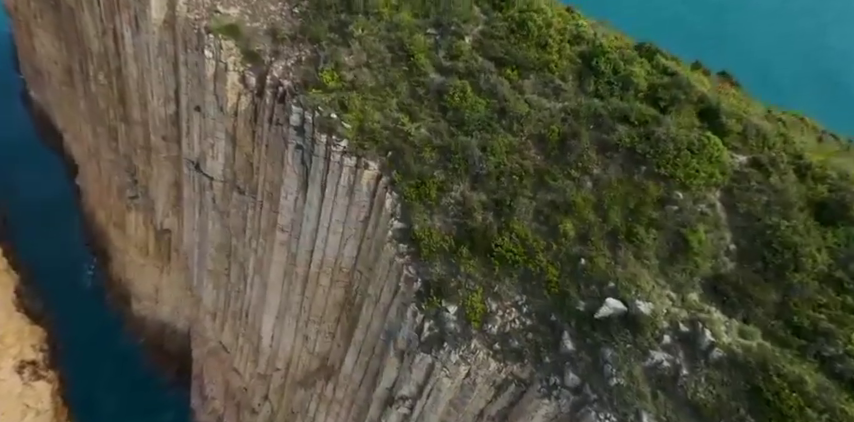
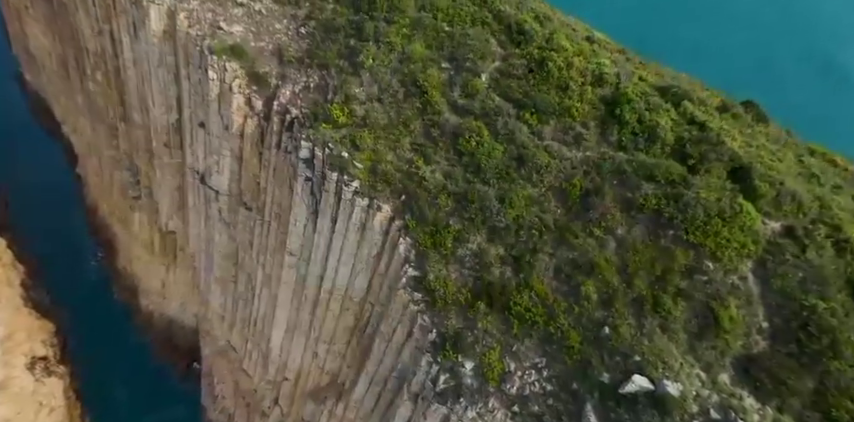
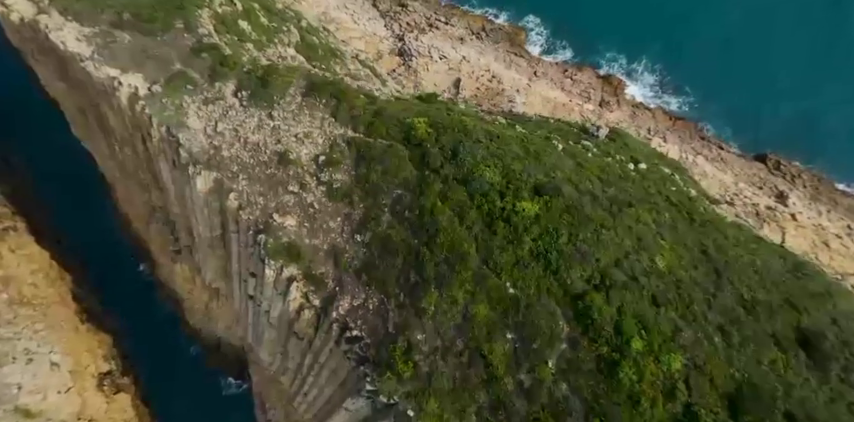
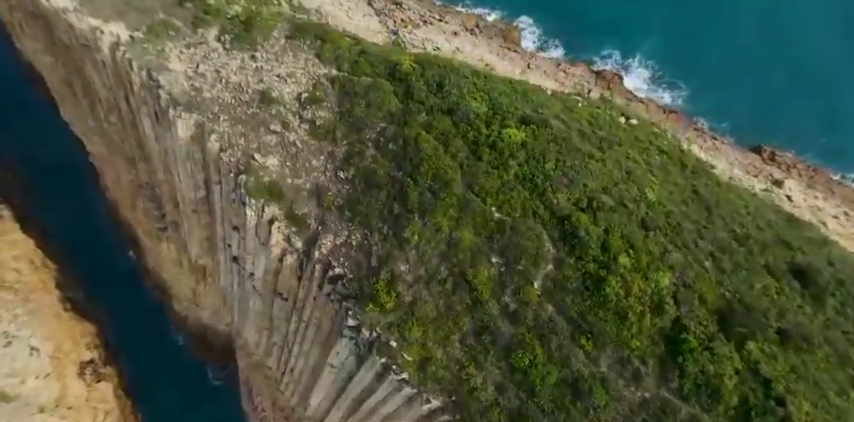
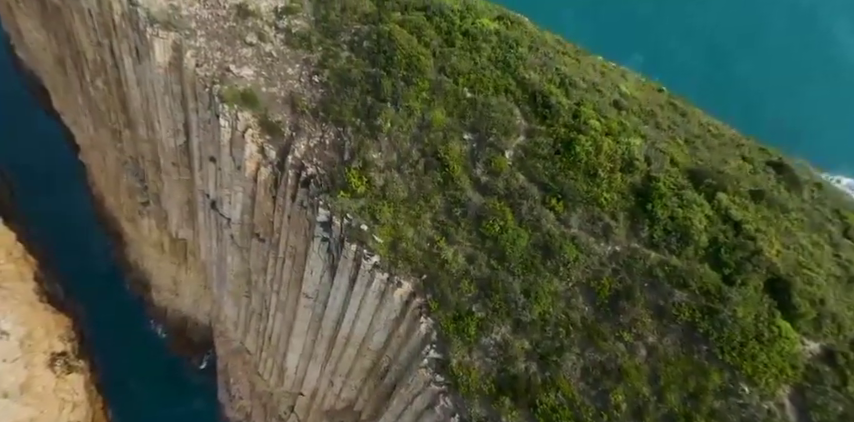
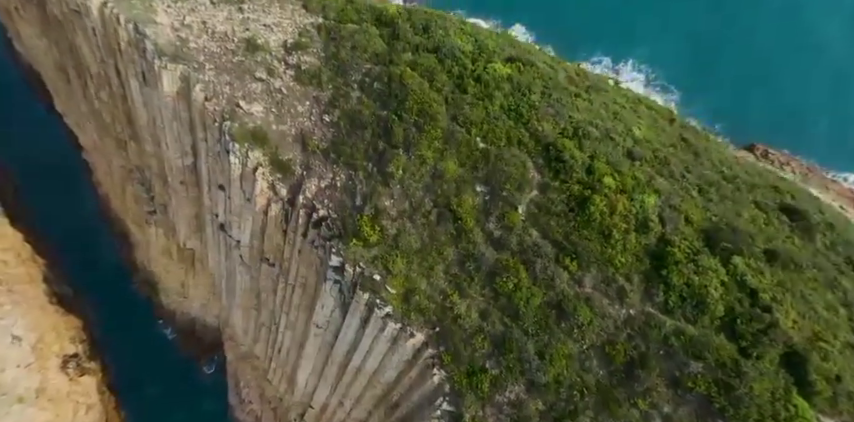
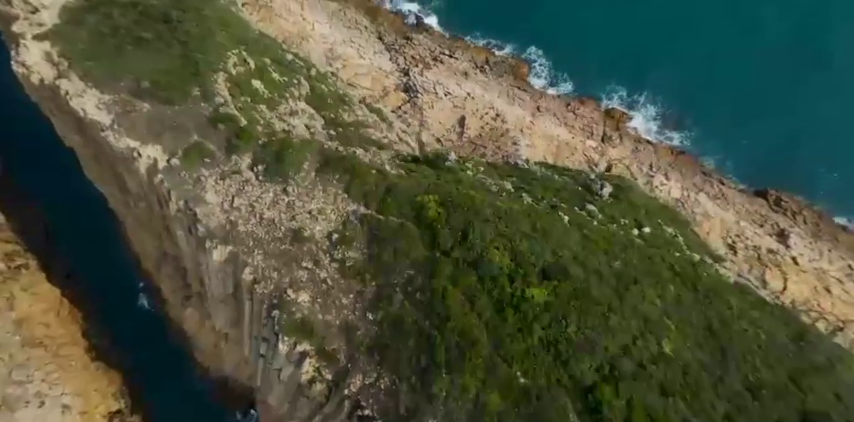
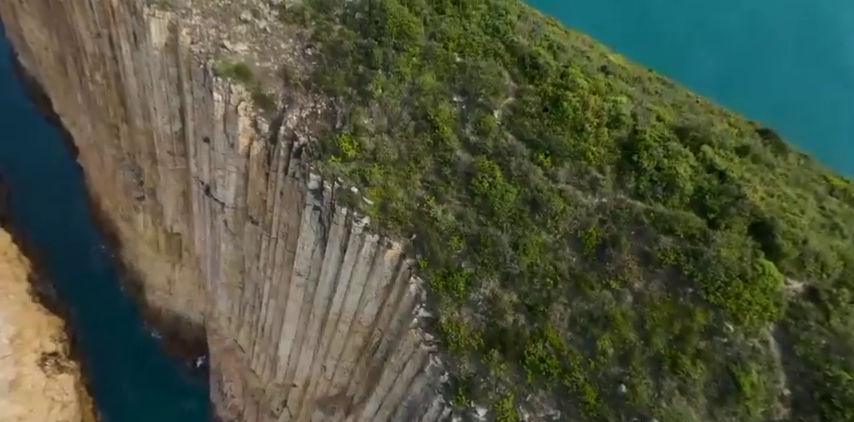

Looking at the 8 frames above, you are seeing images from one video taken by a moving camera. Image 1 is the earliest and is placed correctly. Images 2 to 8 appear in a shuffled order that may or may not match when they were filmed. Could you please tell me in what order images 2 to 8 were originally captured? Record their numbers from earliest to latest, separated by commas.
2, 8, 5, 6, 4, 3, 7
